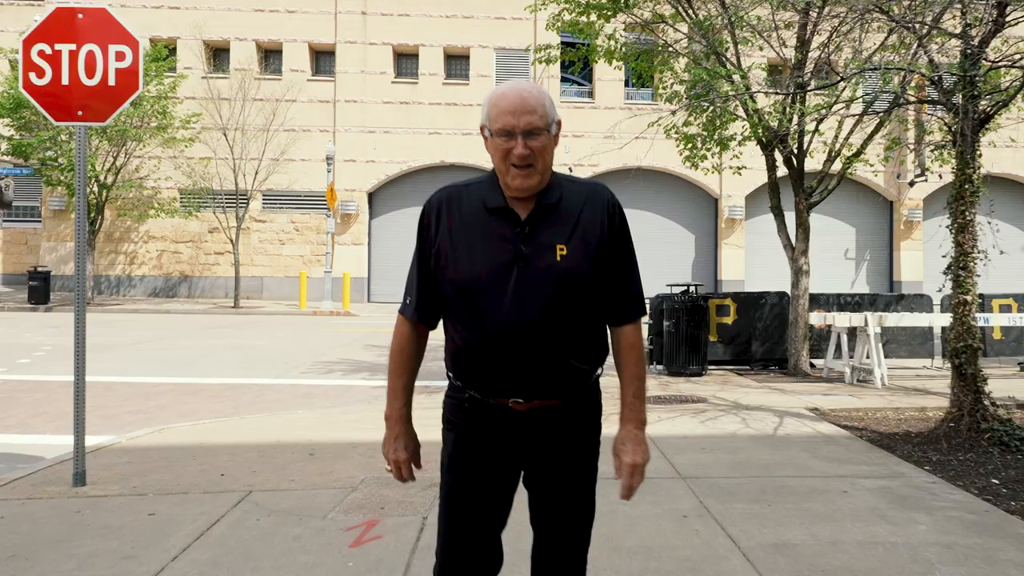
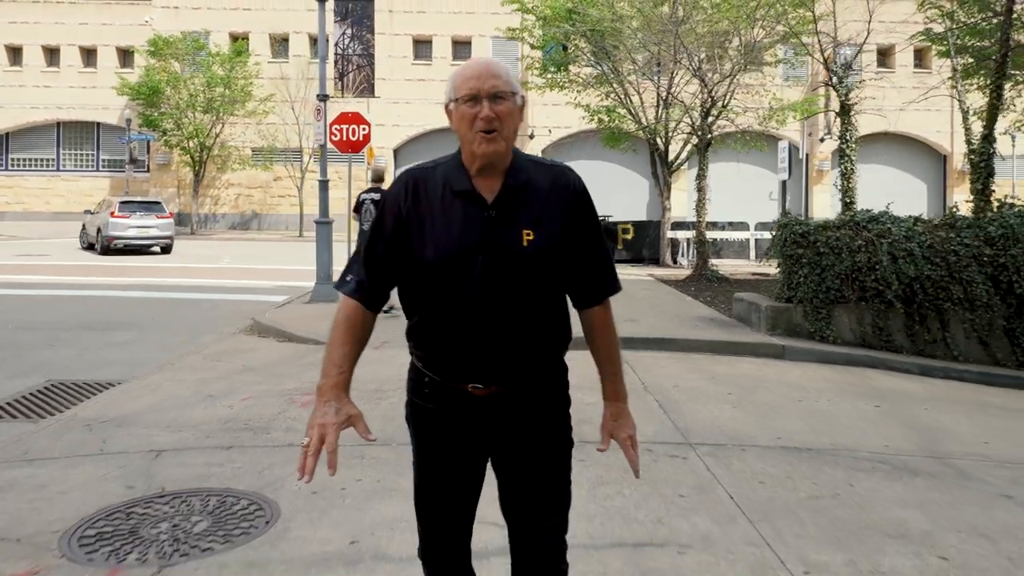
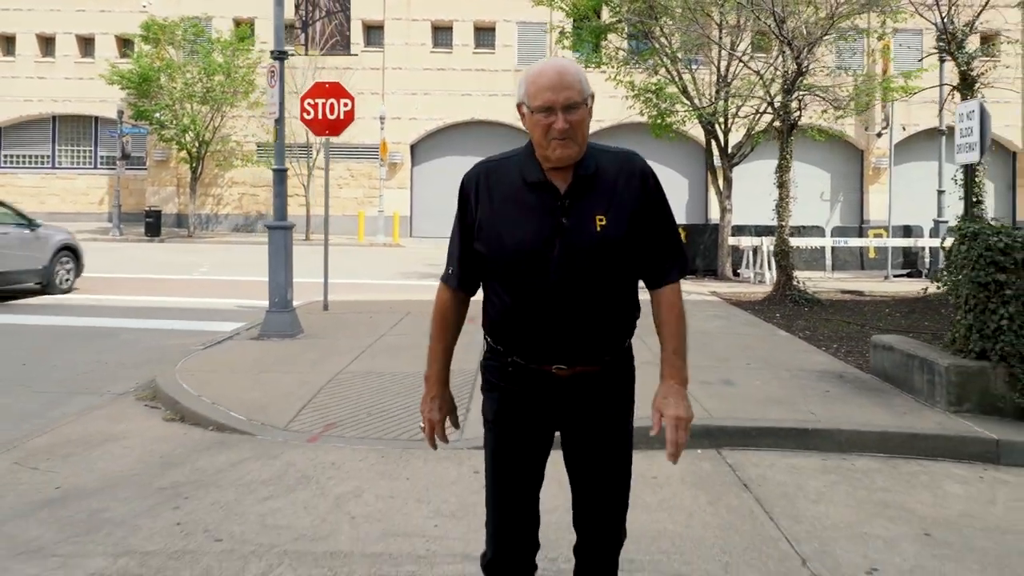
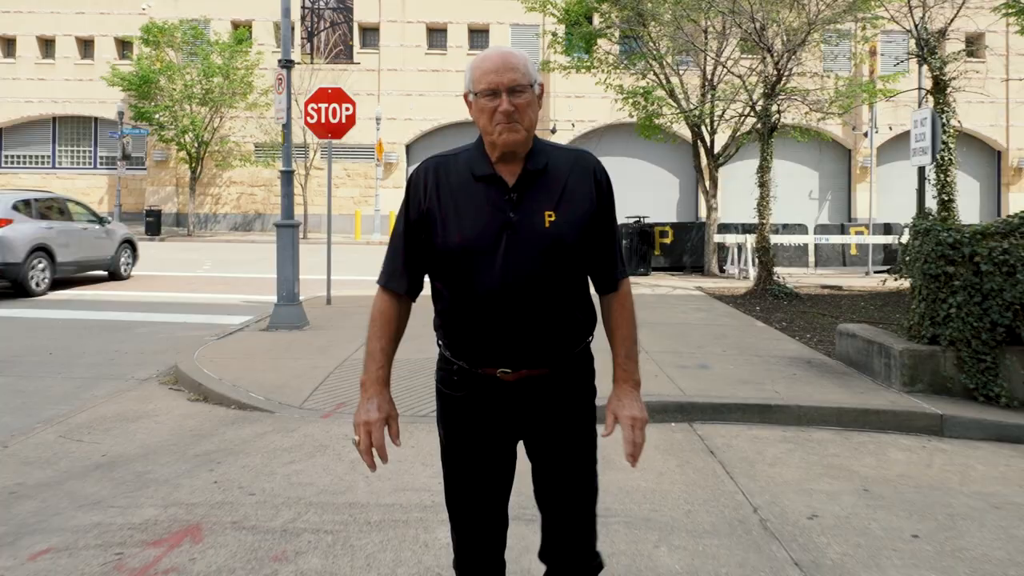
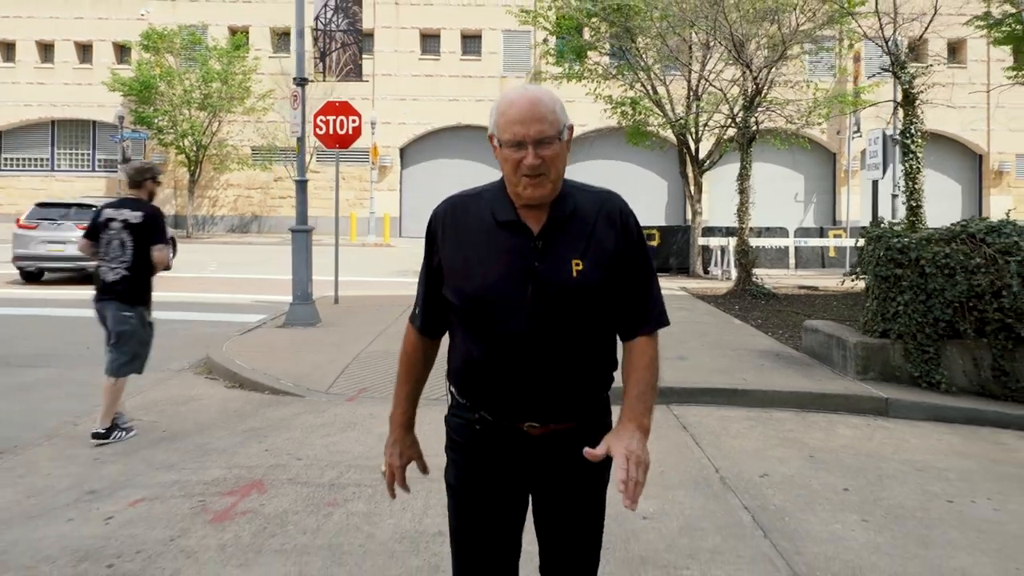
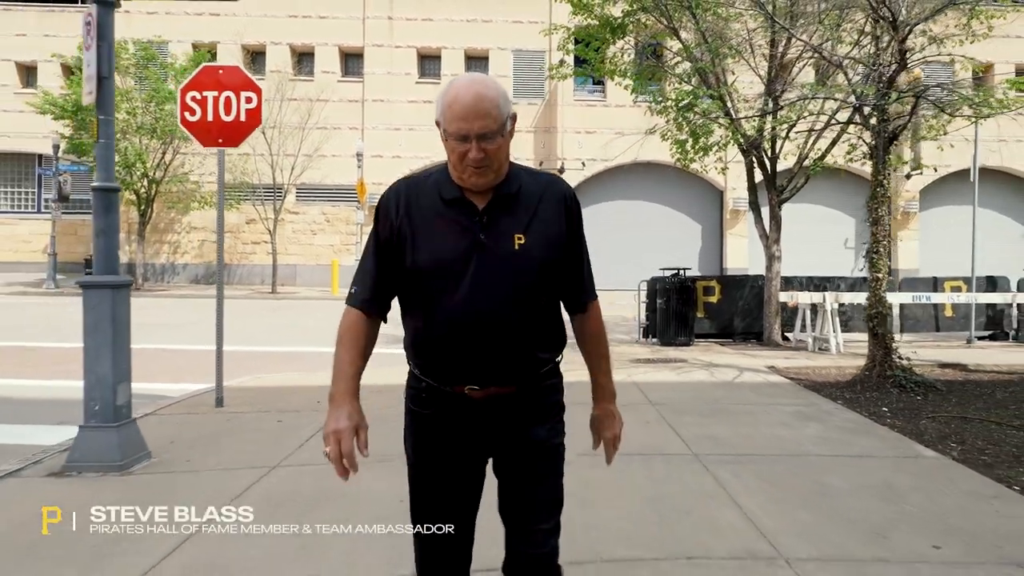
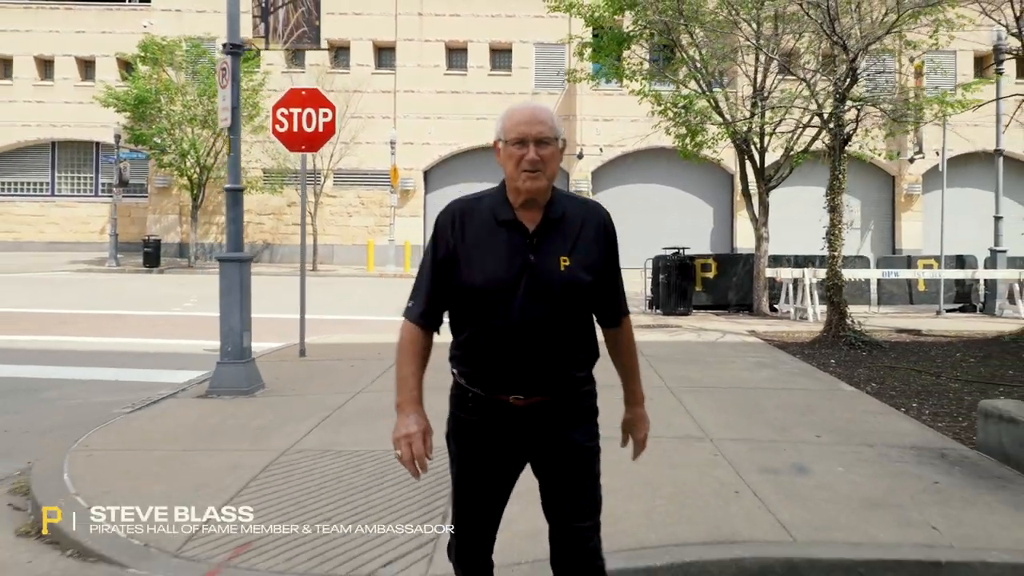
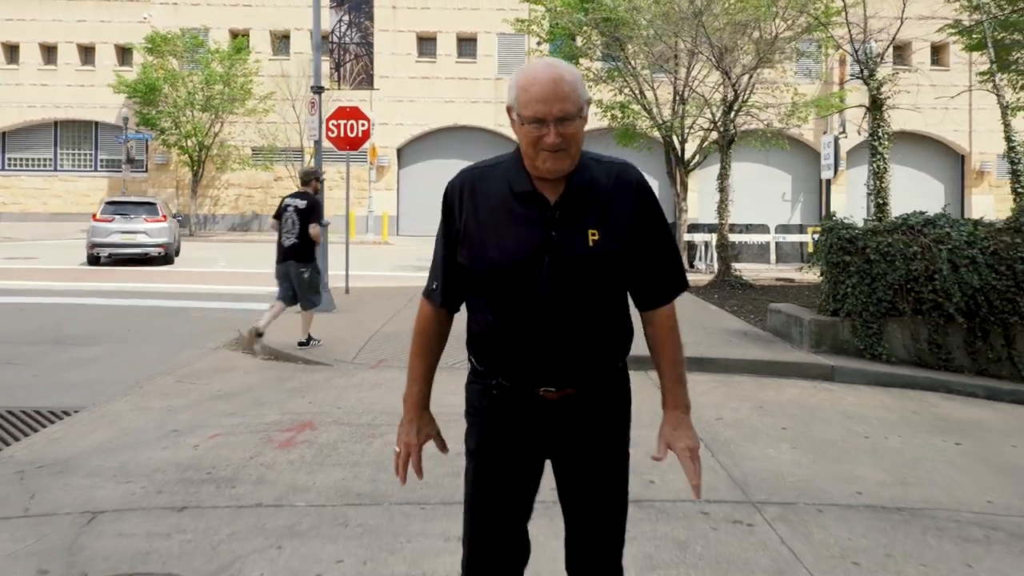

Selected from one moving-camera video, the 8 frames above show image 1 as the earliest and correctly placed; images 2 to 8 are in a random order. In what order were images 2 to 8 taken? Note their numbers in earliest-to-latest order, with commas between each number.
6, 7, 3, 4, 5, 8, 2
